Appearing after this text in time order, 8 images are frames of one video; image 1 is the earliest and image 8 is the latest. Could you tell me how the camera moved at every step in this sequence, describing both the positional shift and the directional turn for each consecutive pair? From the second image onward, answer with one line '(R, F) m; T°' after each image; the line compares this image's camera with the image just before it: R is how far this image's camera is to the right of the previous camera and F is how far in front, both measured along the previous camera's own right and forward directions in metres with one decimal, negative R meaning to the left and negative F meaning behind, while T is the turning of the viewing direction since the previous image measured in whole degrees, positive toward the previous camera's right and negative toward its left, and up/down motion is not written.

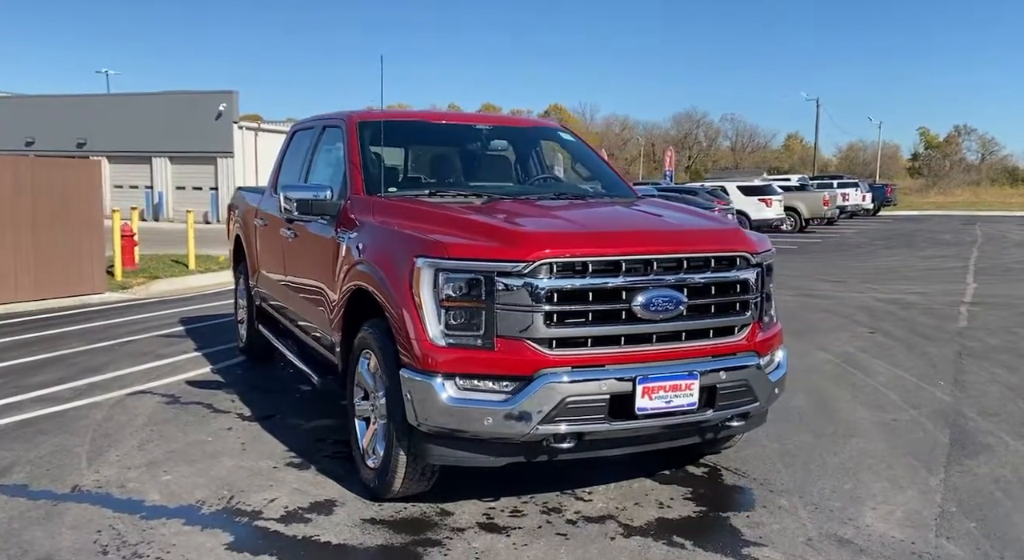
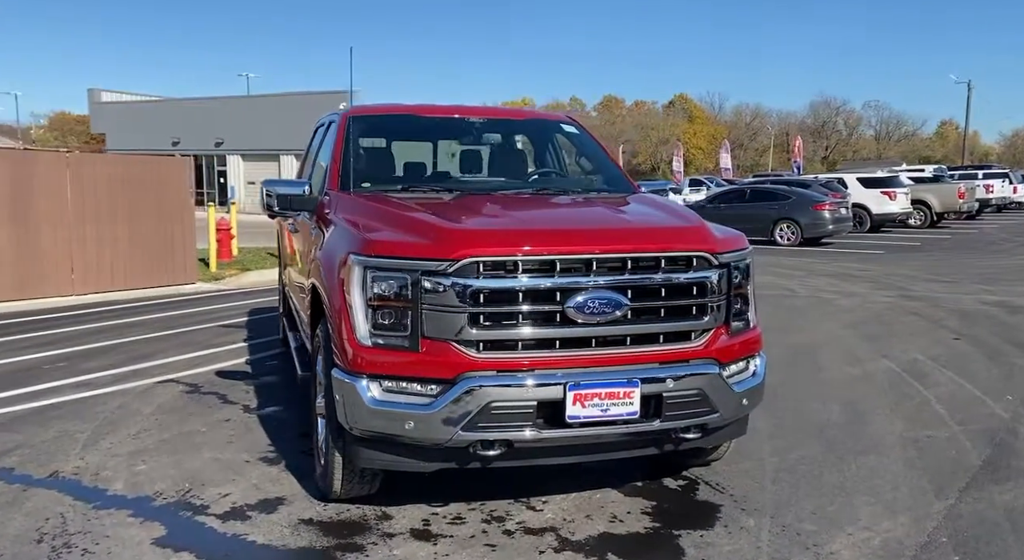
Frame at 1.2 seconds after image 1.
(+0.7, +0.2) m; -7°
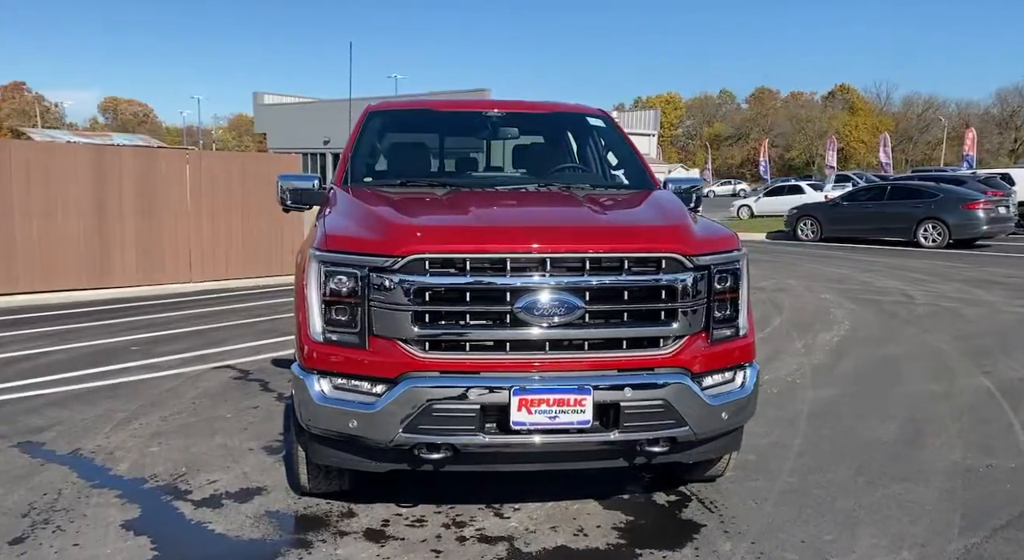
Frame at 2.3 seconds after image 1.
(+0.7, +0.2) m; -9°
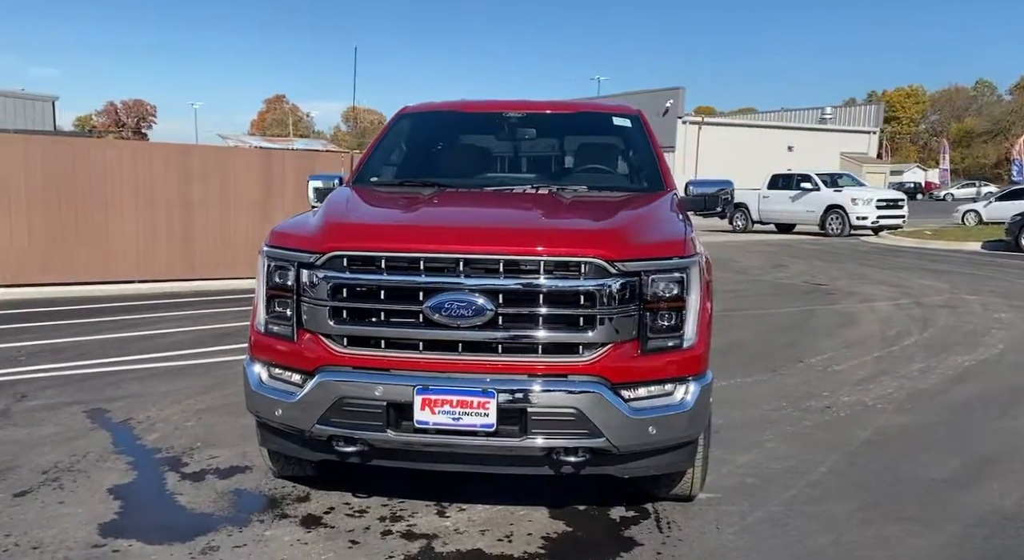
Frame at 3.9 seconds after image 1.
(+1.0, +0.1) m; -13°
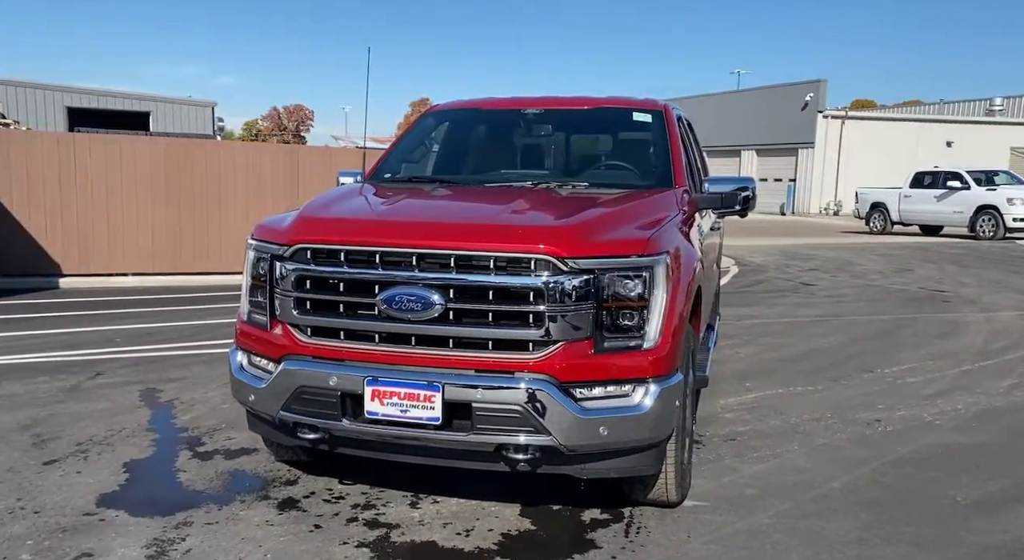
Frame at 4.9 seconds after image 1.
(+0.6, +0.1) m; -9°
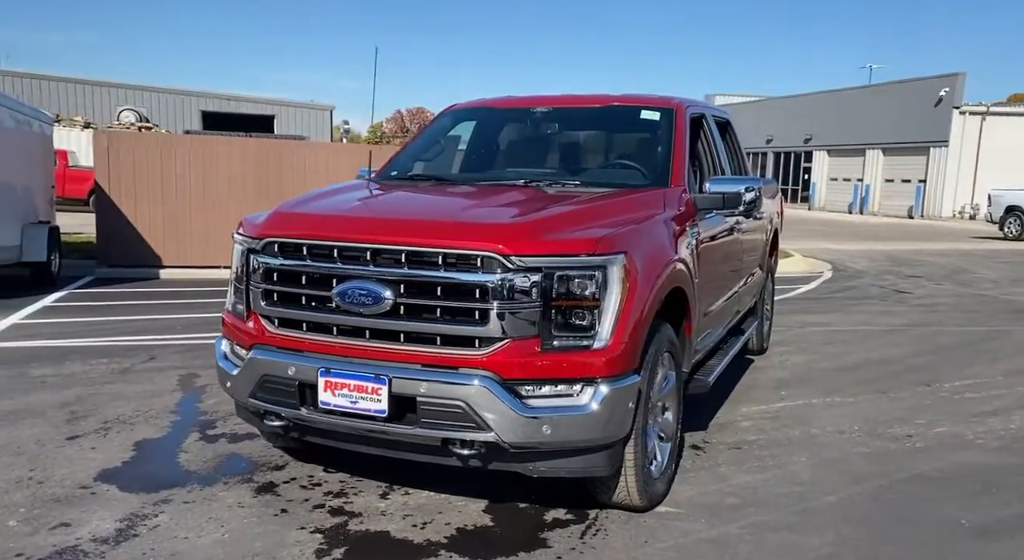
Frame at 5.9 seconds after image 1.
(+0.6, 0.0) m; -7°
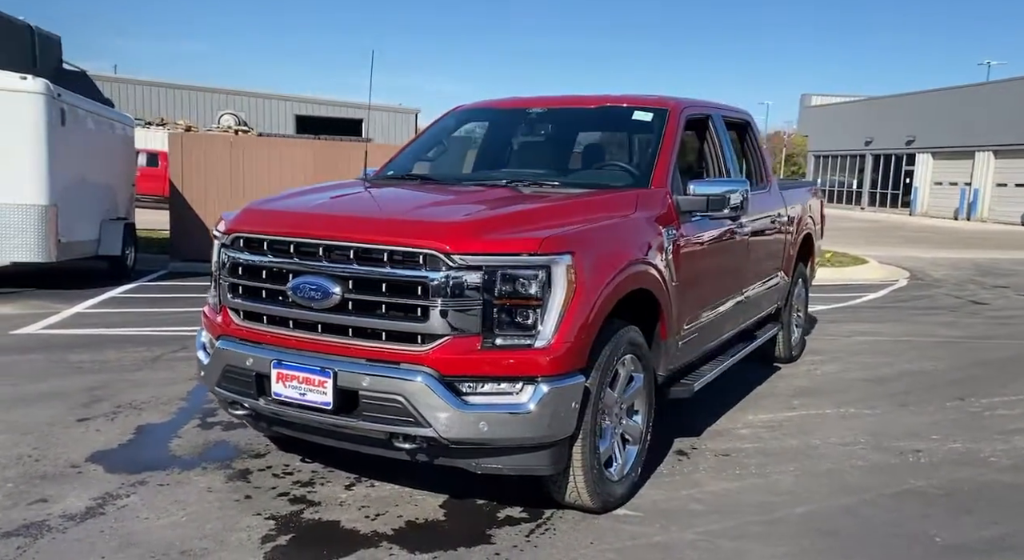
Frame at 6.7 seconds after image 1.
(+0.5, 0.0) m; -6°
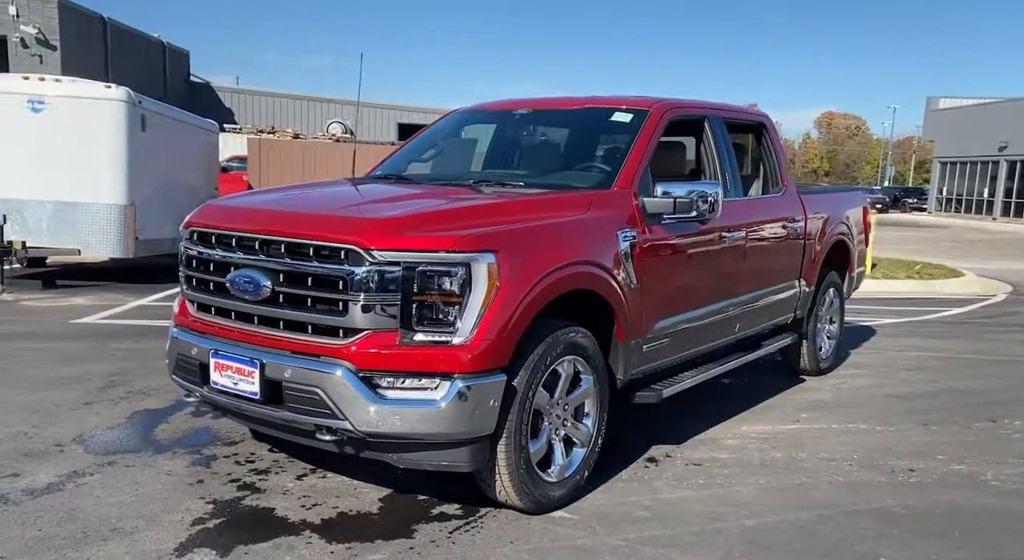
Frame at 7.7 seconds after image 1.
(+0.7, 0.0) m; -7°
